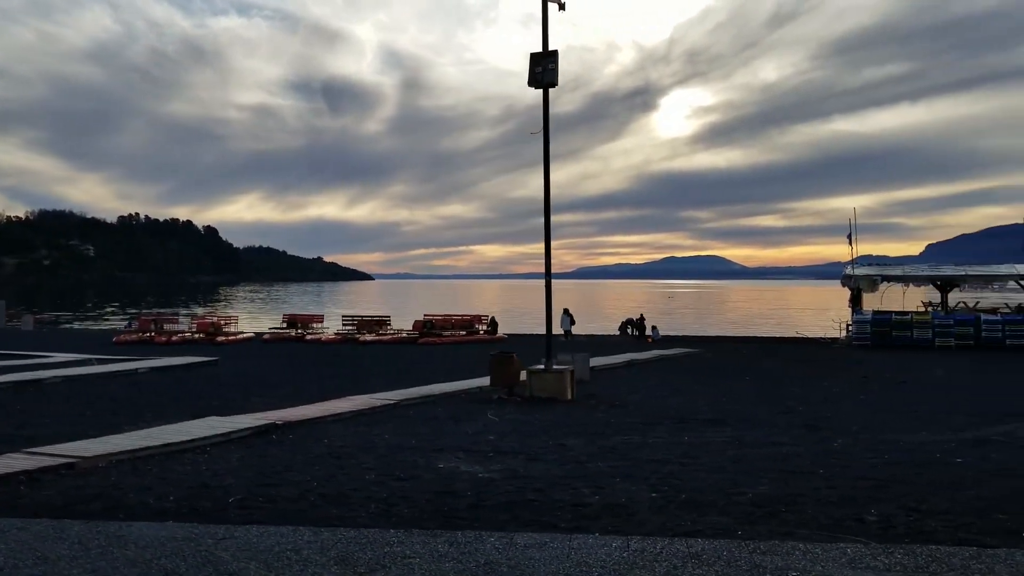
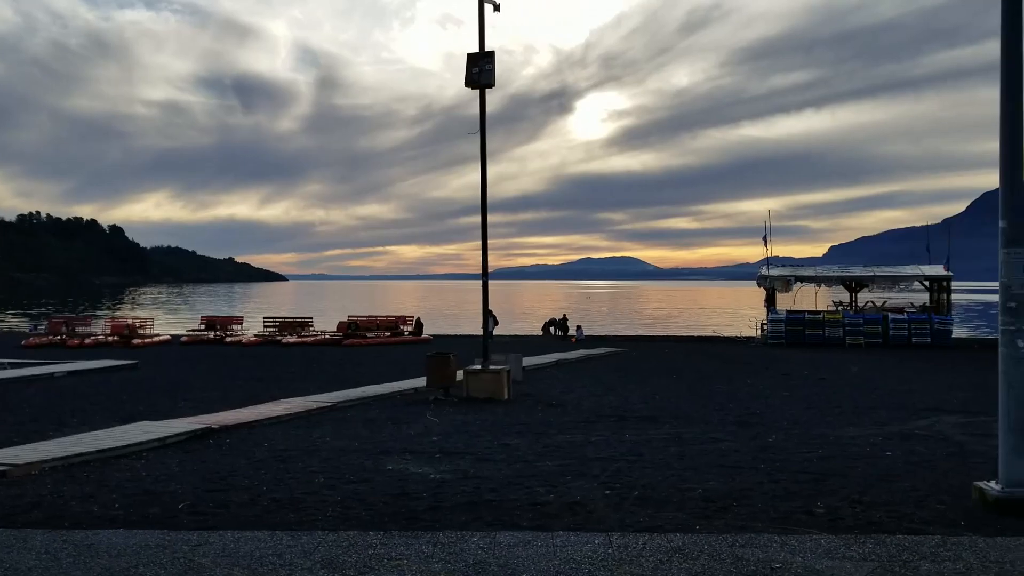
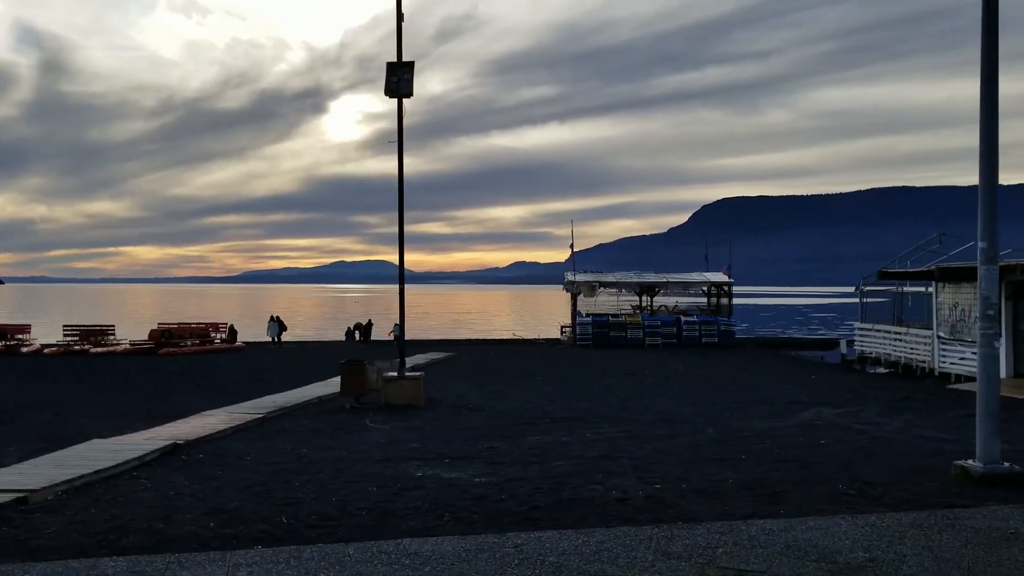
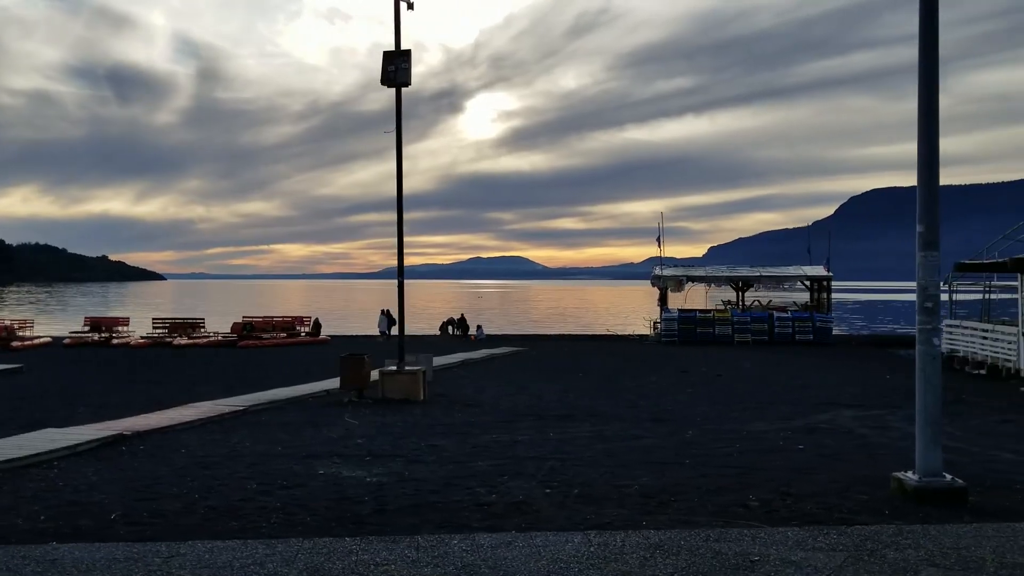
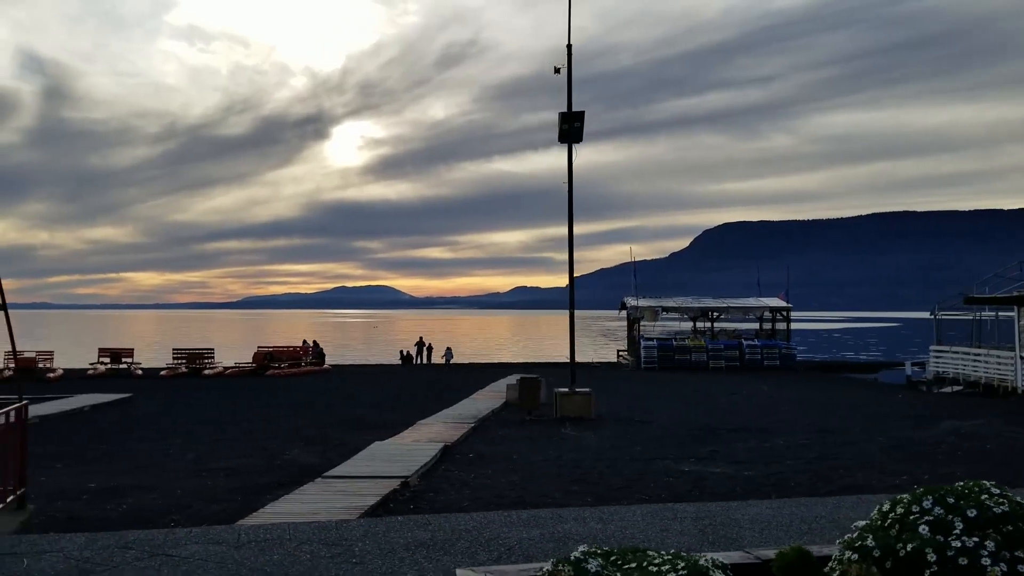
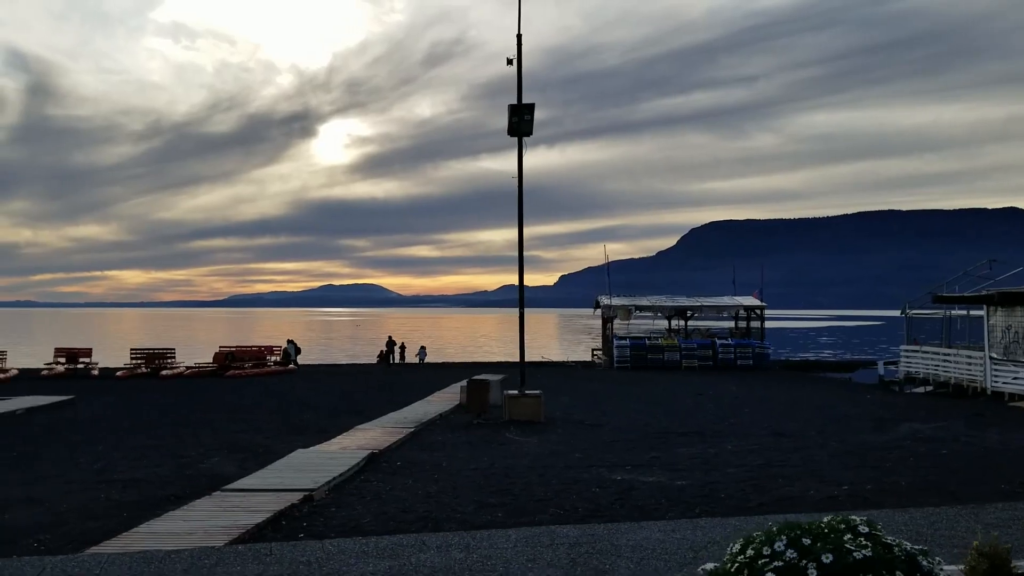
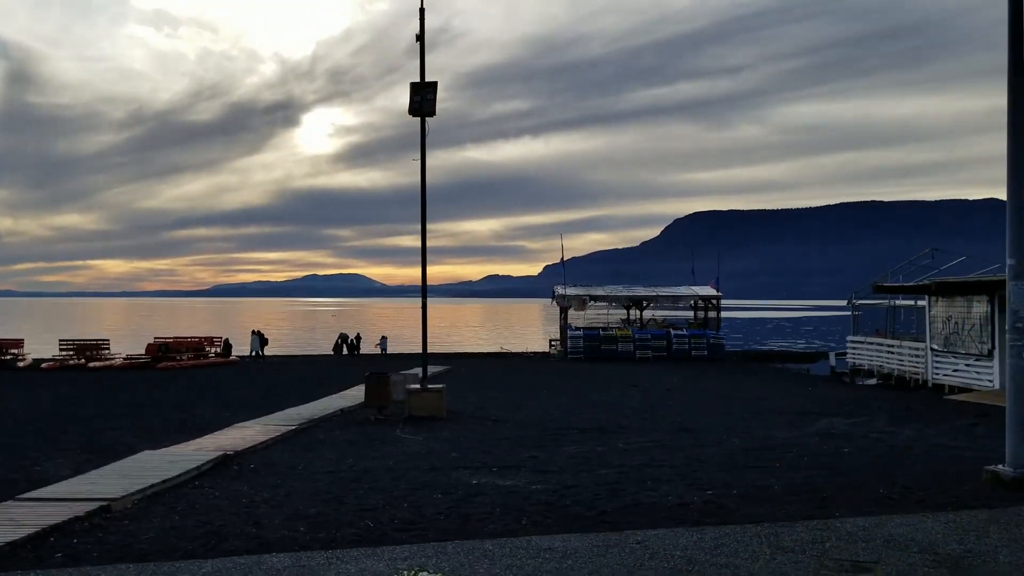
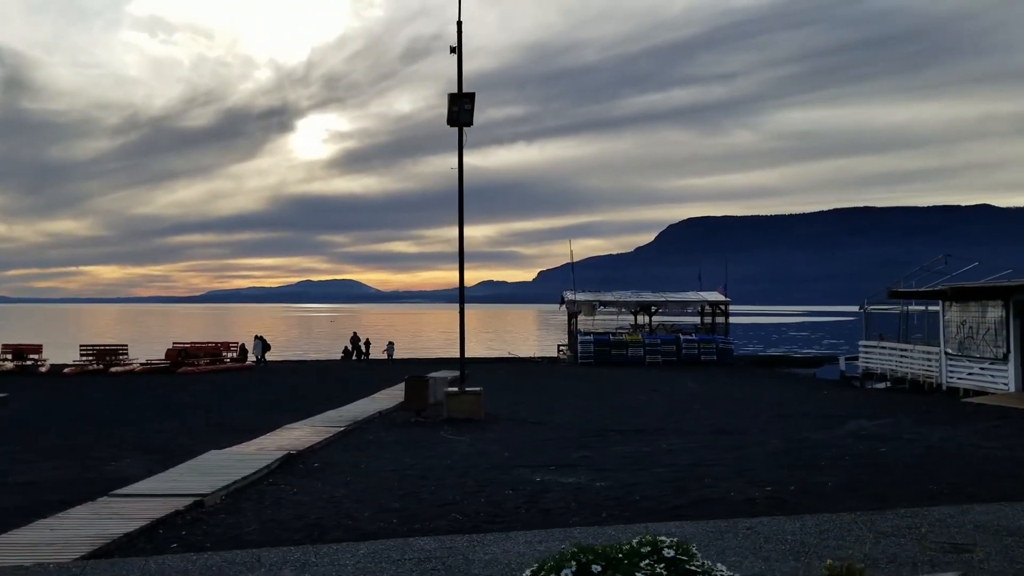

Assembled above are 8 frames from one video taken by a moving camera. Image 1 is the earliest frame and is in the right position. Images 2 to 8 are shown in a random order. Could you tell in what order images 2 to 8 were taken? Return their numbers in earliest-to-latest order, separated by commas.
2, 4, 3, 7, 8, 6, 5
